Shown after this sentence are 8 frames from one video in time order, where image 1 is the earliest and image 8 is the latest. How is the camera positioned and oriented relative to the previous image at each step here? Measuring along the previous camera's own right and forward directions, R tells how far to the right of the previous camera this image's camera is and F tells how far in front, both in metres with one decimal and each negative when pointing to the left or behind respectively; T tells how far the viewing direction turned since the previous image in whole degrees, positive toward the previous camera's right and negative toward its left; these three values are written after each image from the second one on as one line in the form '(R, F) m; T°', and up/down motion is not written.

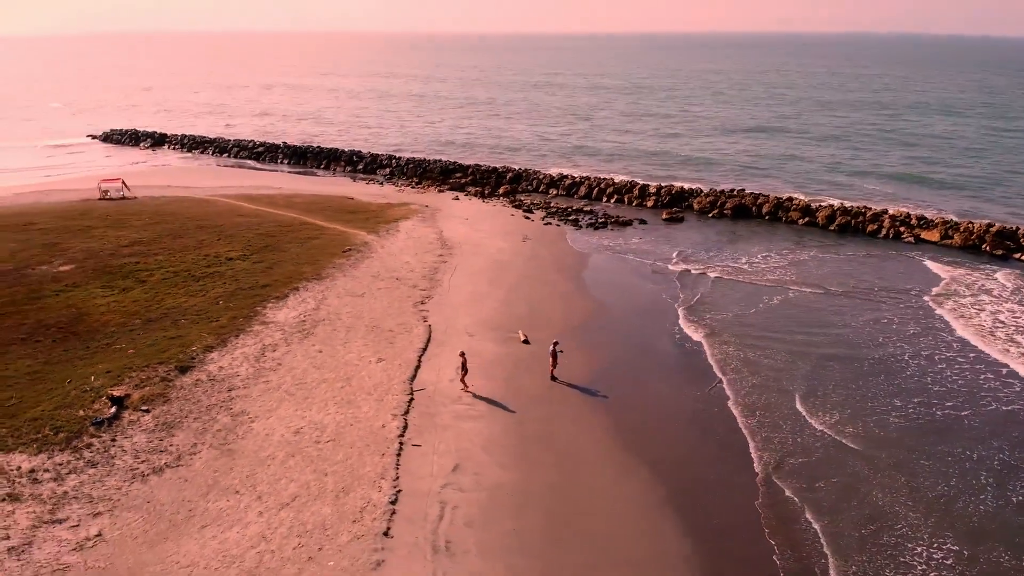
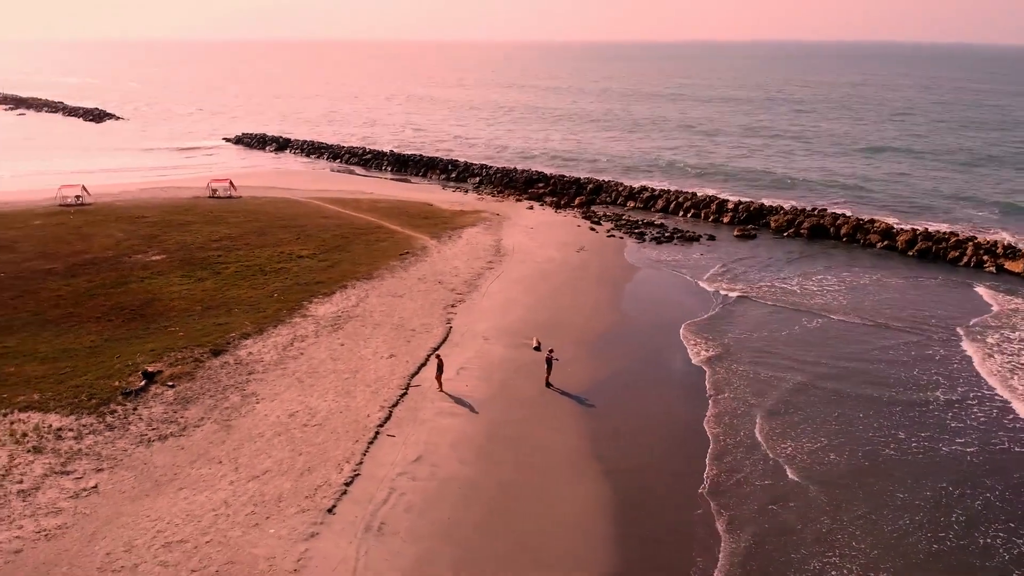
(+2.7, -0.6) m; -10°
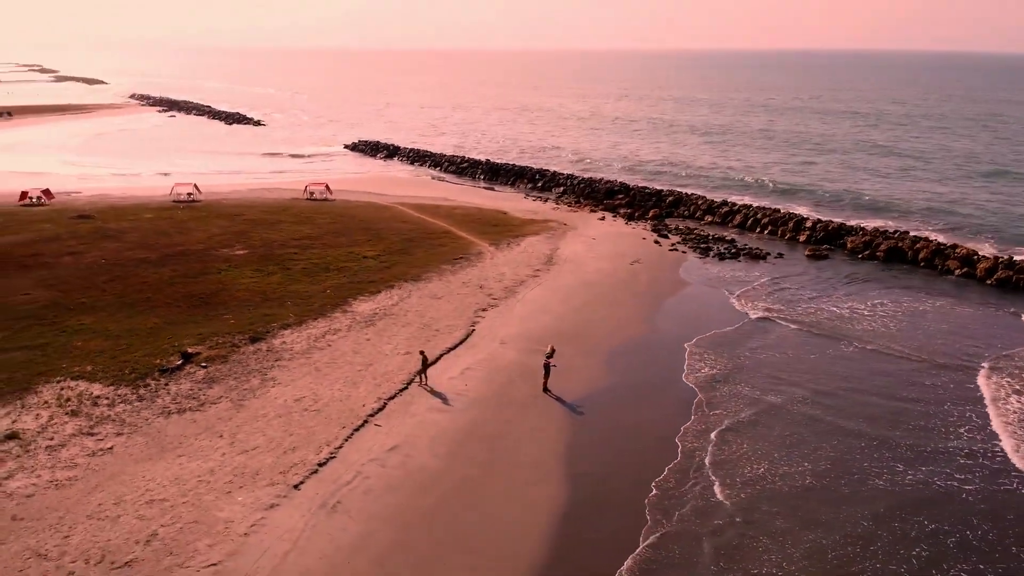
(+2.7, -0.6) m; -10°
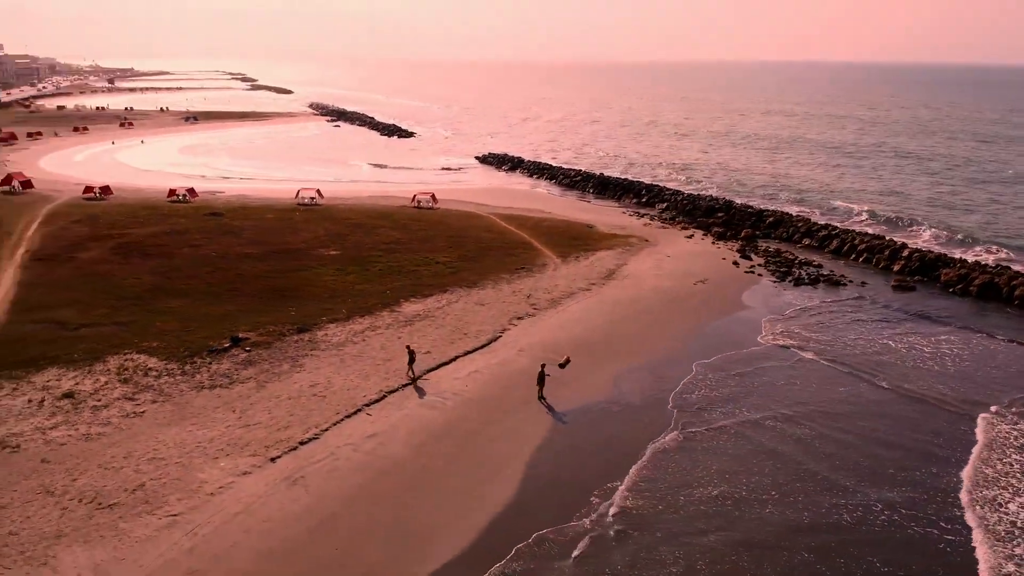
(+3.5, -0.6) m; -12°
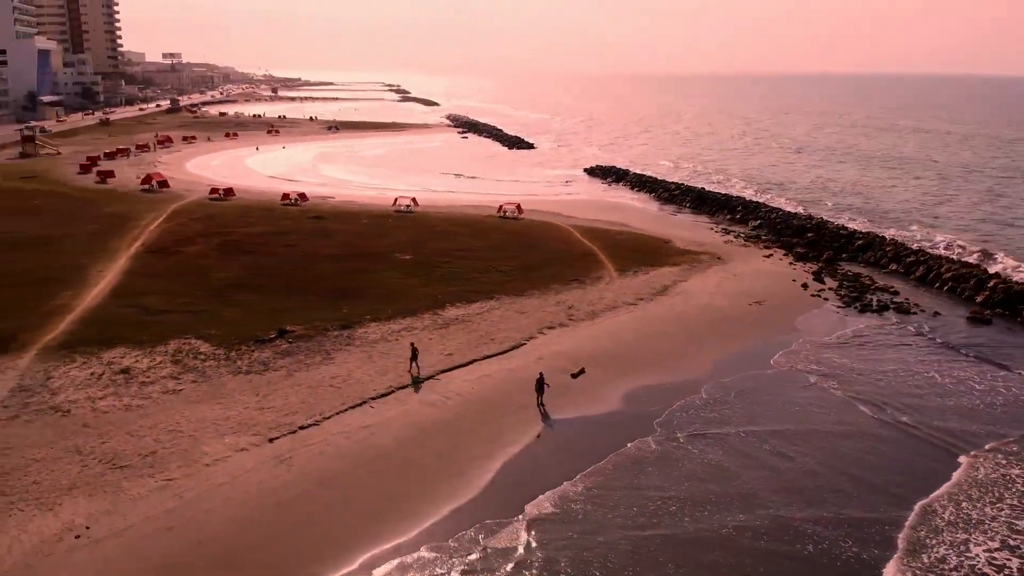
(+3.1, -0.6) m; -10°
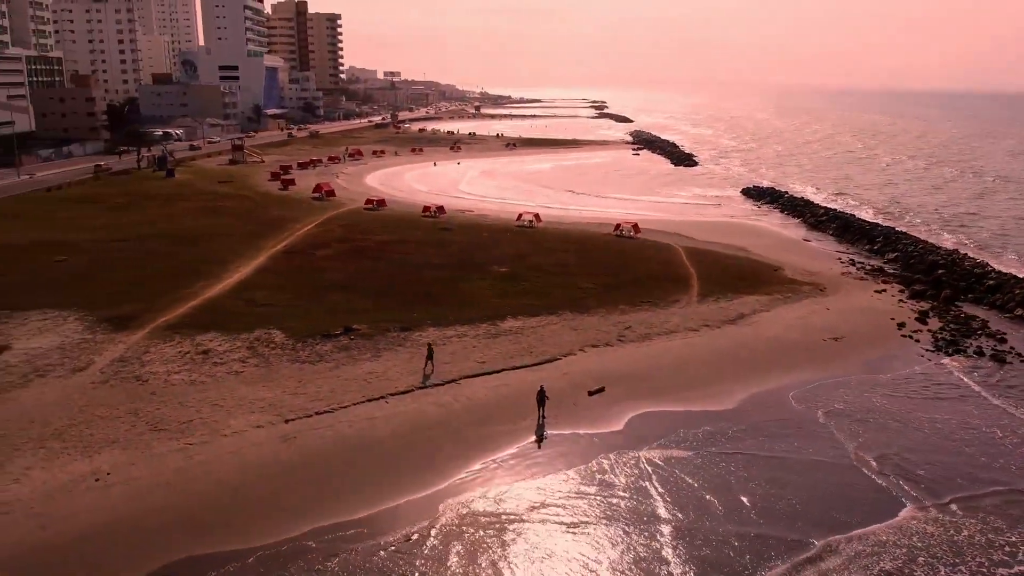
(+4.6, -0.6) m; -15°
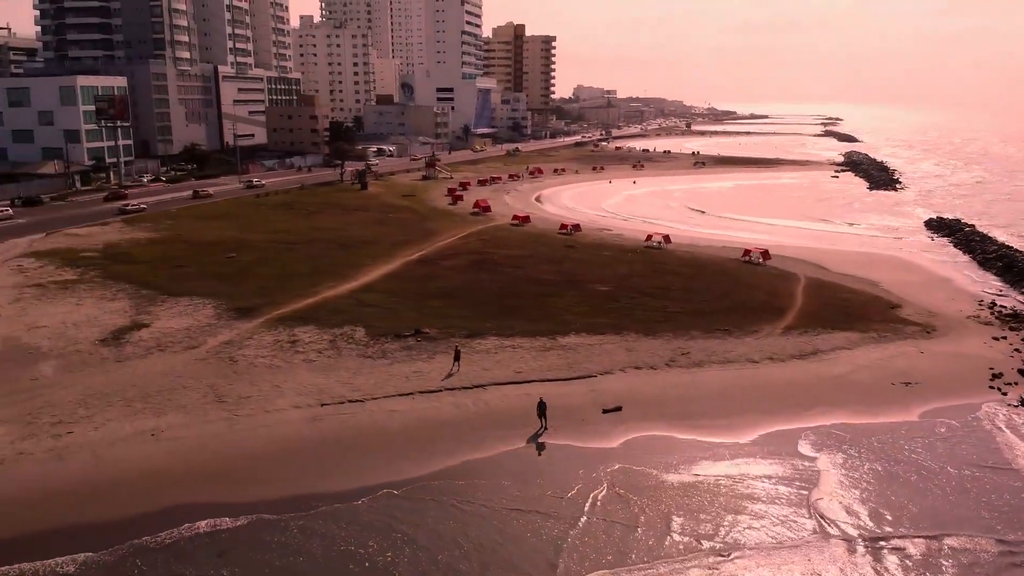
(+5.5, -0.9) m; -16°
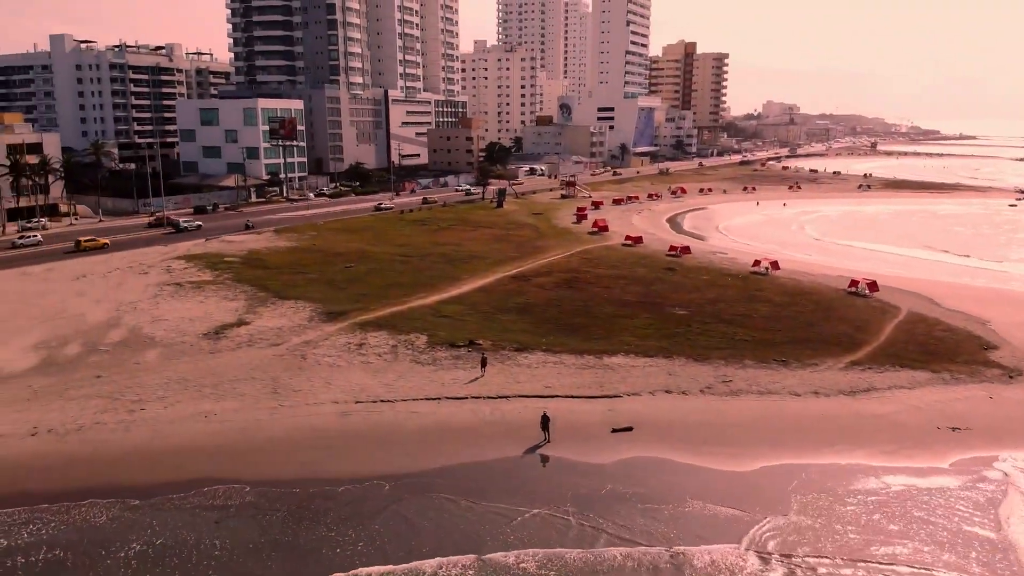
(+4.9, -0.8) m; -14°
